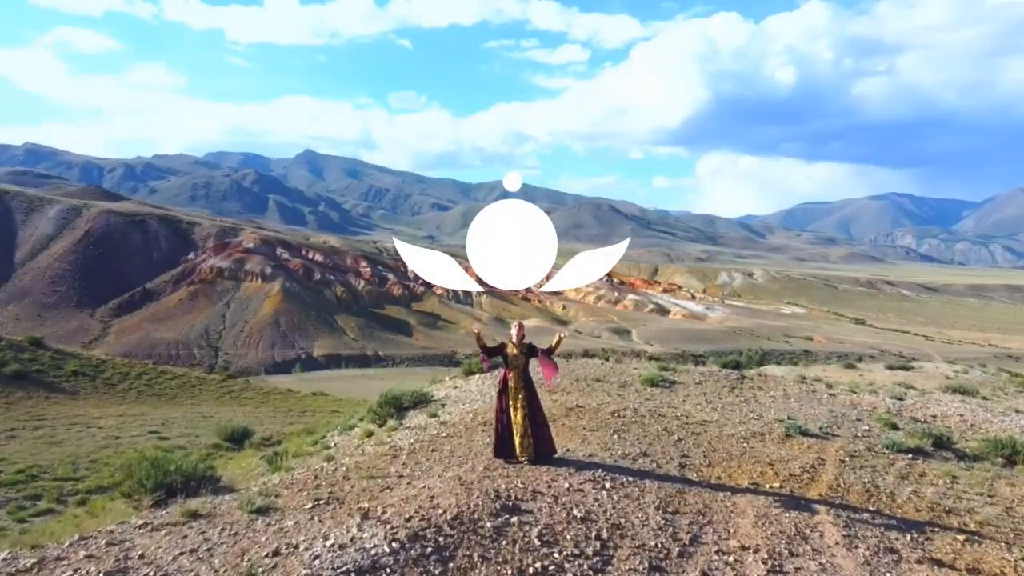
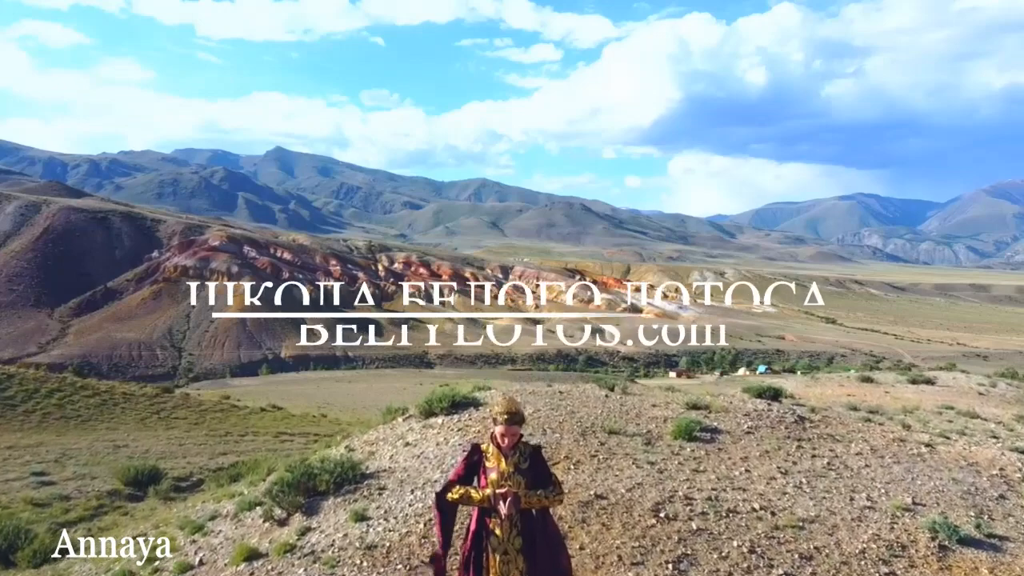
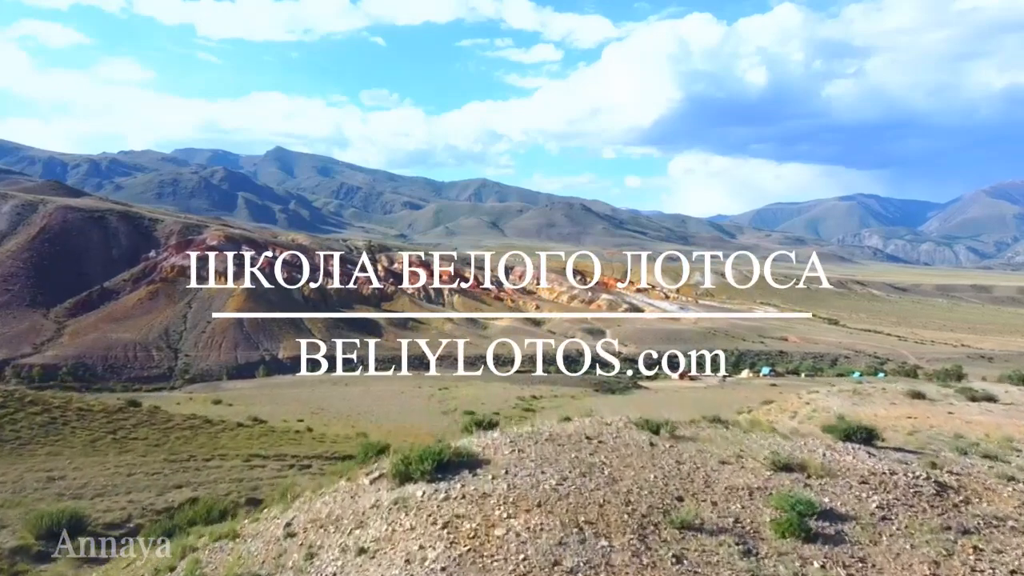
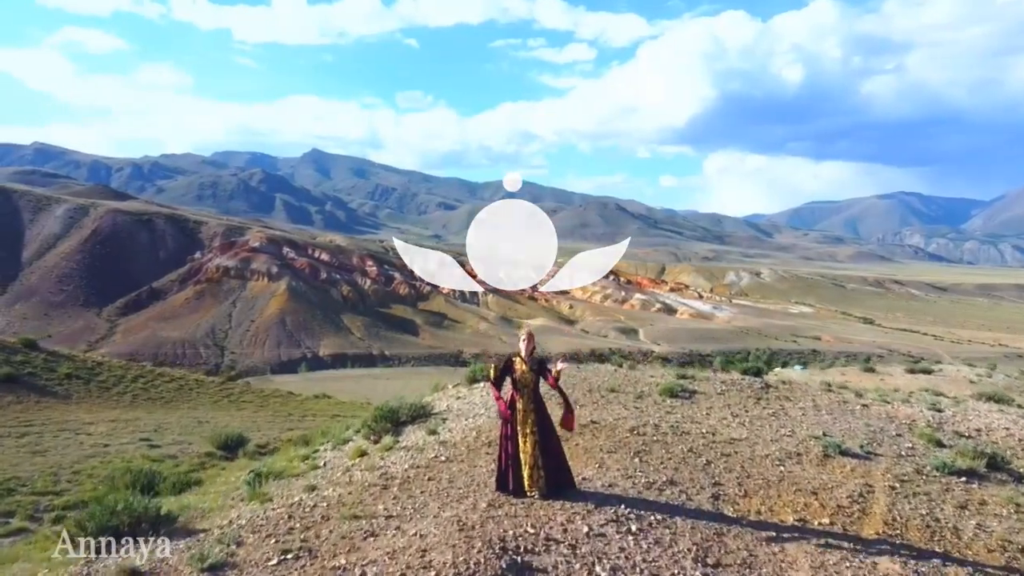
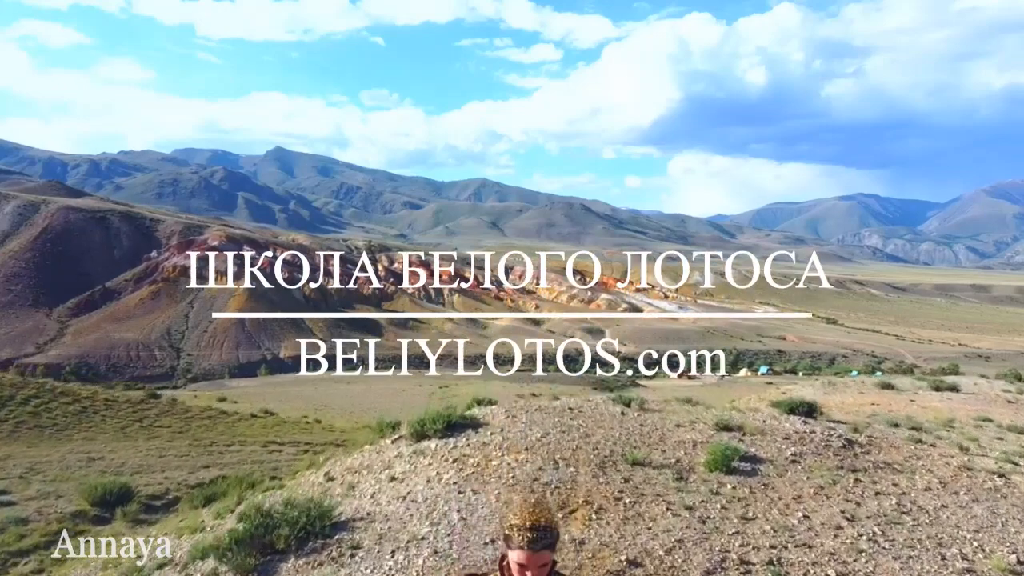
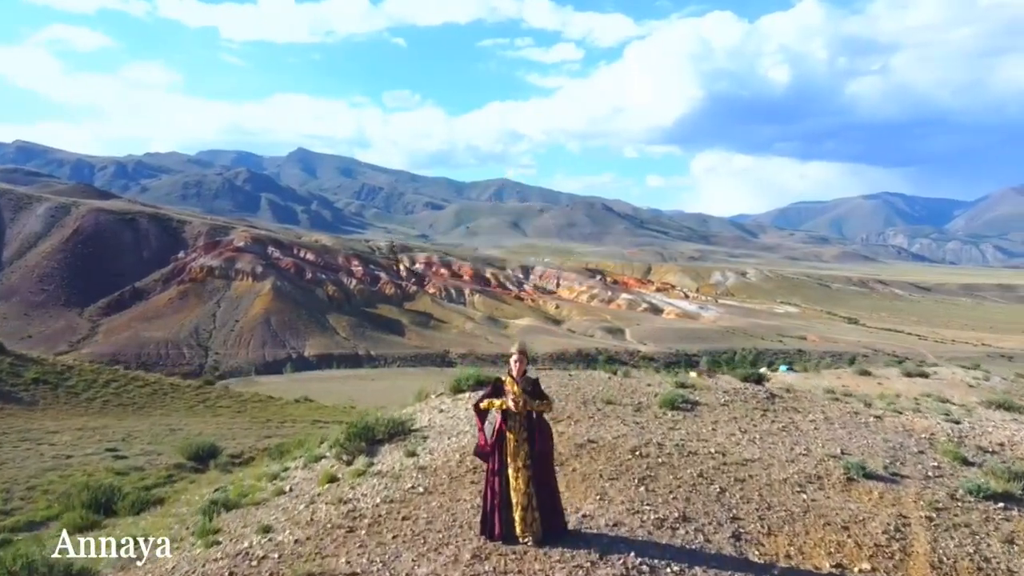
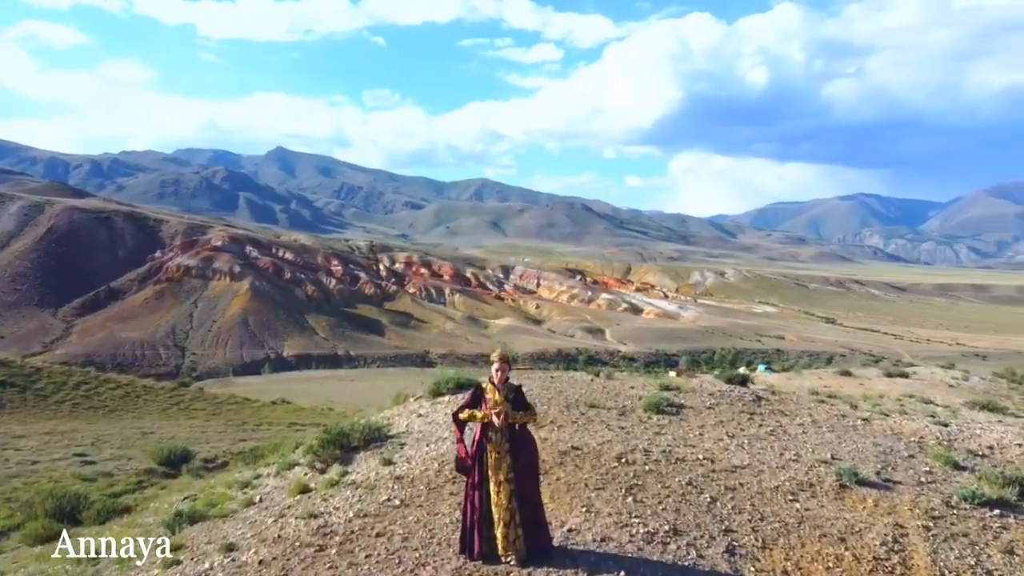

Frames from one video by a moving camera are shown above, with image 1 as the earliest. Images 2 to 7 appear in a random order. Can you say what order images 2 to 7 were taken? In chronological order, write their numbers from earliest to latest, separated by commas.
4, 6, 7, 2, 5, 3
